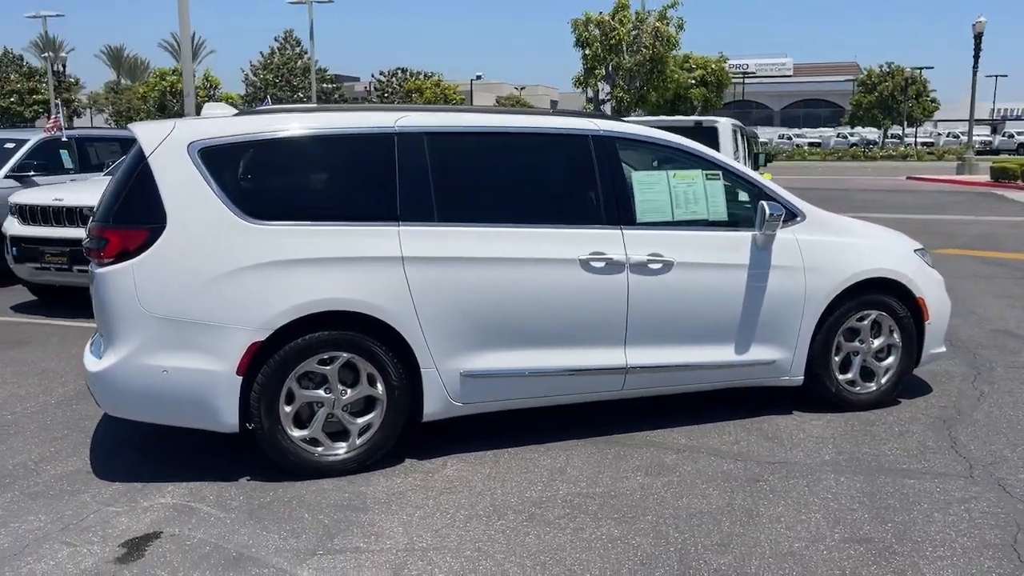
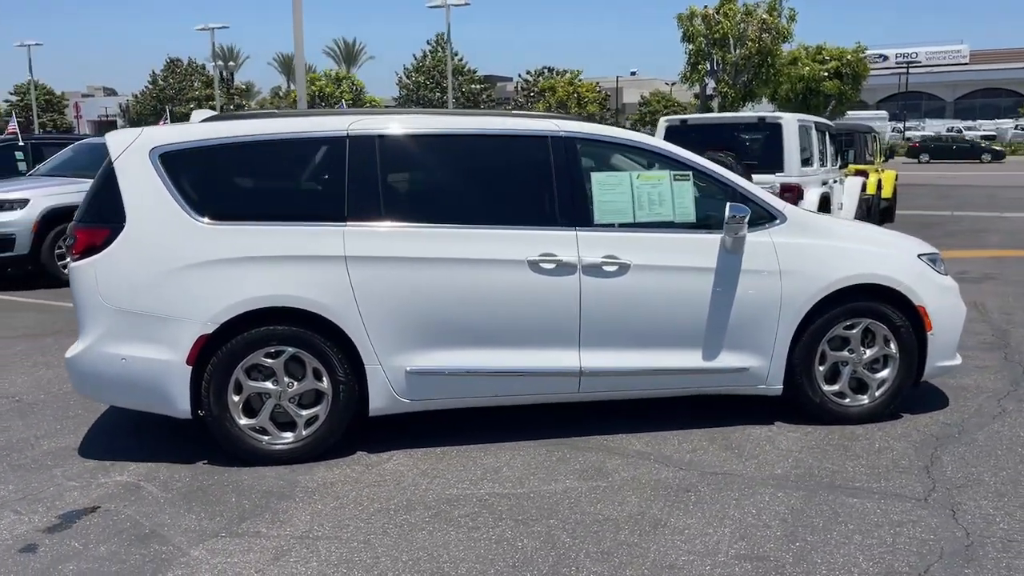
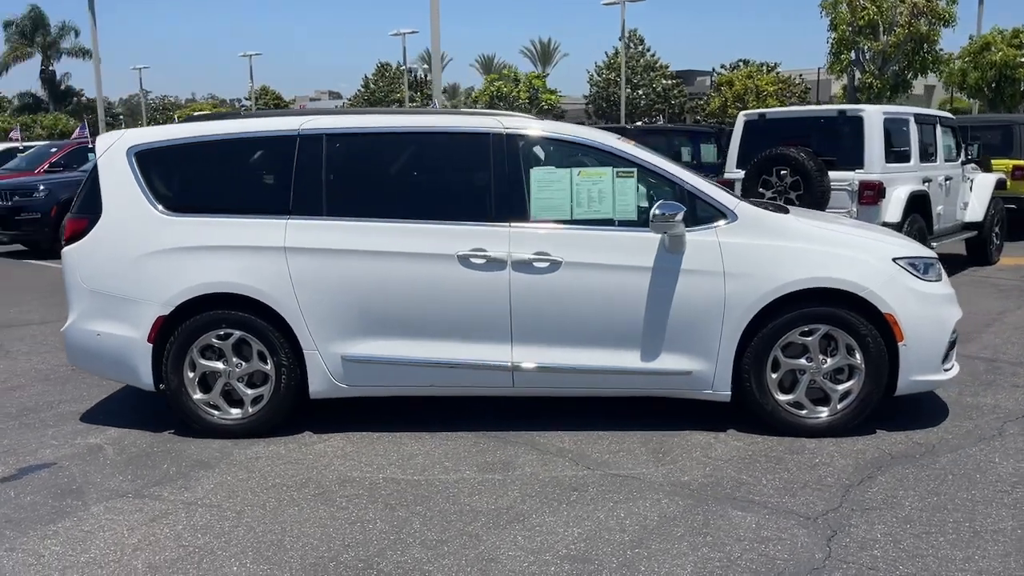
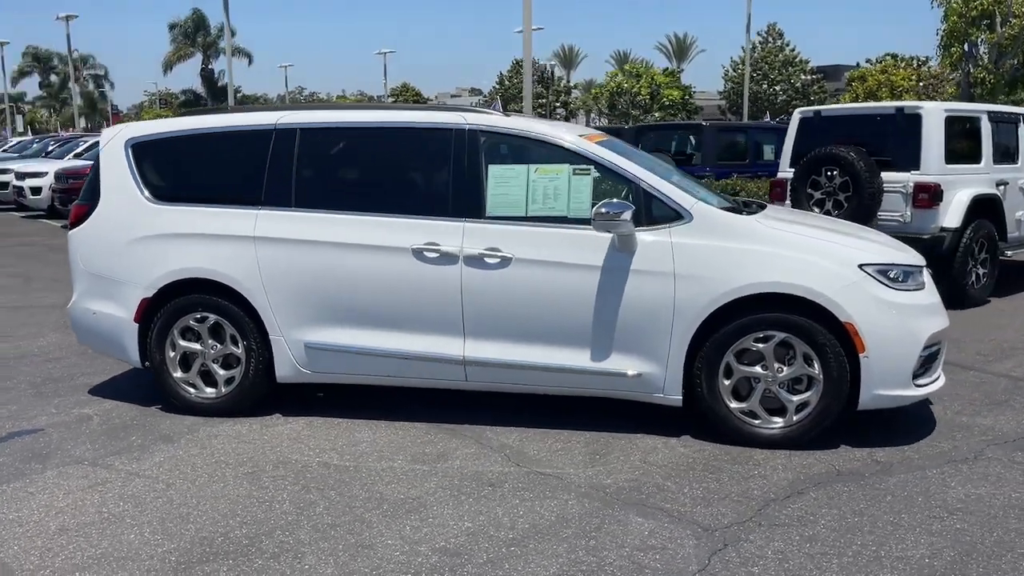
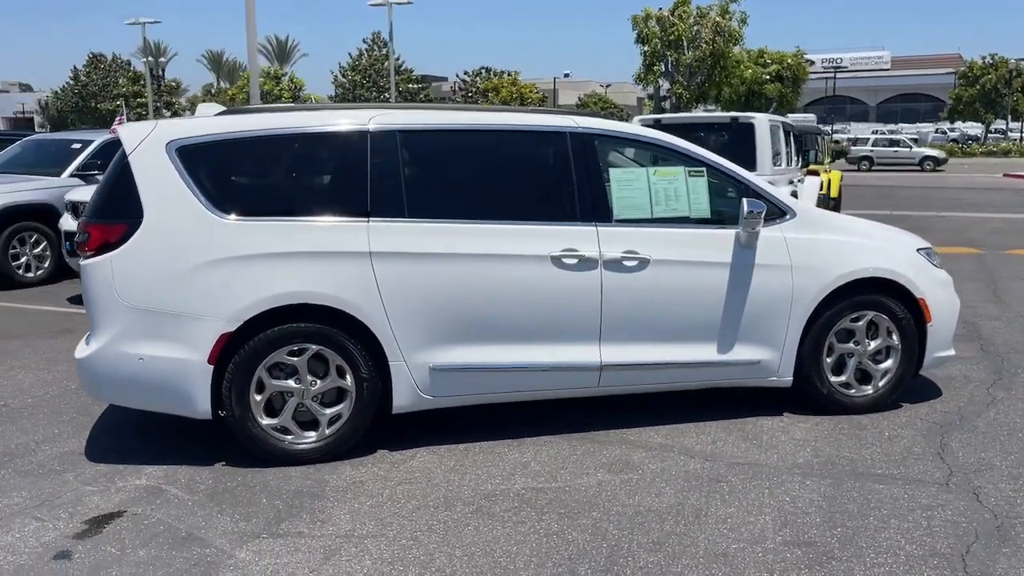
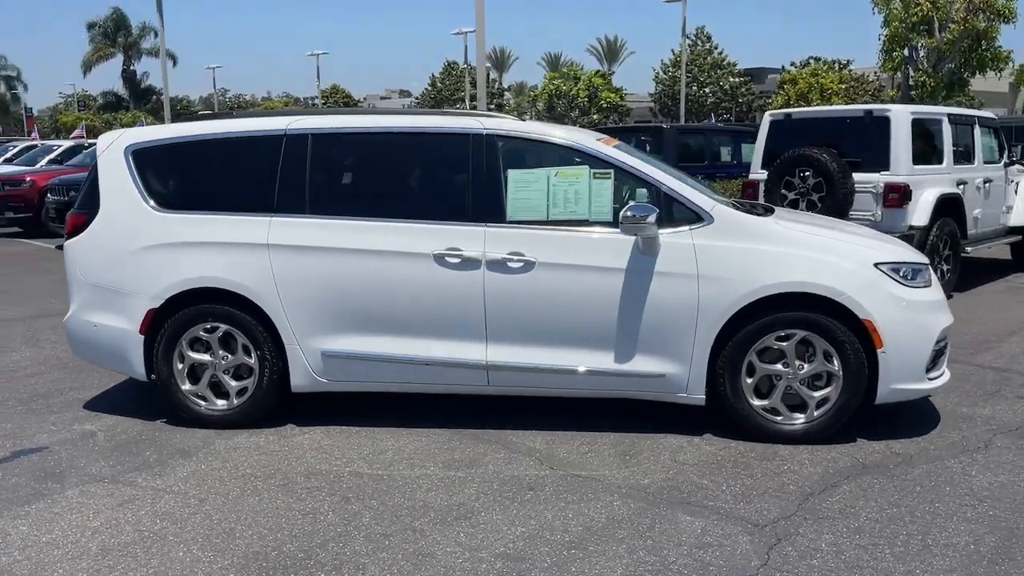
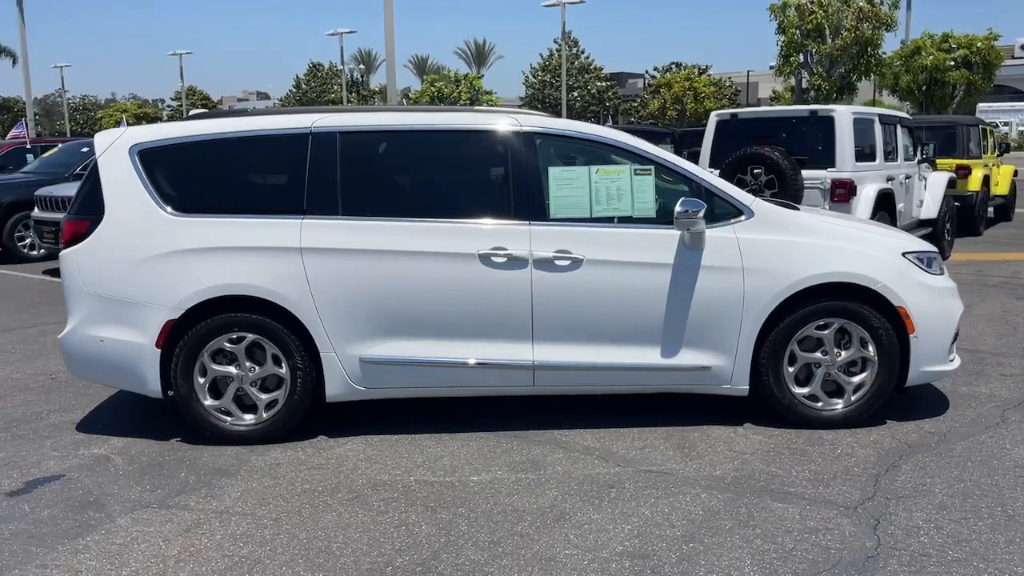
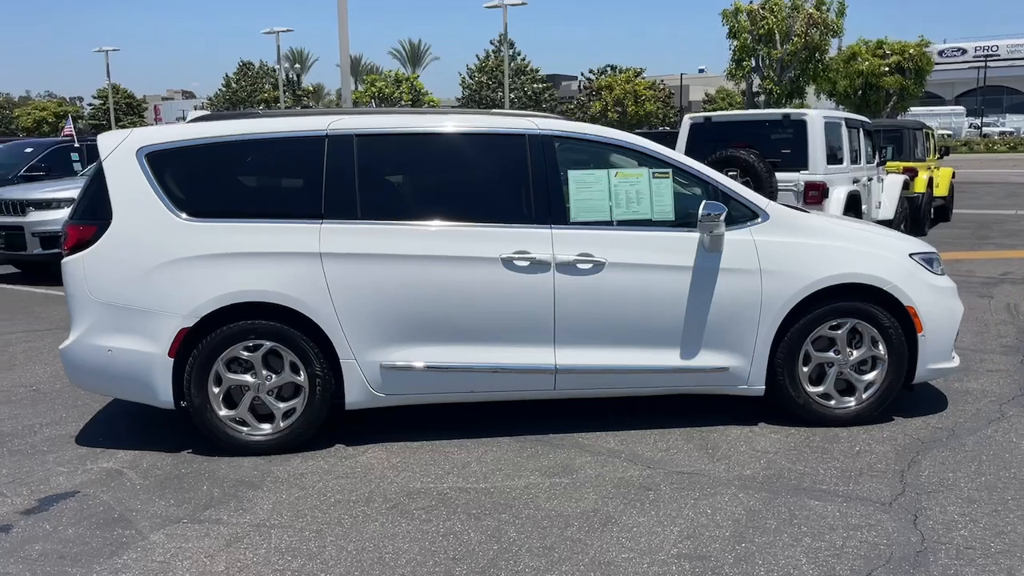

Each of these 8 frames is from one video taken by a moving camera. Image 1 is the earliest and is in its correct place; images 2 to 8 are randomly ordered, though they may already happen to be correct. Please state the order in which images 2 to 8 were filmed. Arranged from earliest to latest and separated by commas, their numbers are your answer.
5, 2, 8, 7, 3, 6, 4
